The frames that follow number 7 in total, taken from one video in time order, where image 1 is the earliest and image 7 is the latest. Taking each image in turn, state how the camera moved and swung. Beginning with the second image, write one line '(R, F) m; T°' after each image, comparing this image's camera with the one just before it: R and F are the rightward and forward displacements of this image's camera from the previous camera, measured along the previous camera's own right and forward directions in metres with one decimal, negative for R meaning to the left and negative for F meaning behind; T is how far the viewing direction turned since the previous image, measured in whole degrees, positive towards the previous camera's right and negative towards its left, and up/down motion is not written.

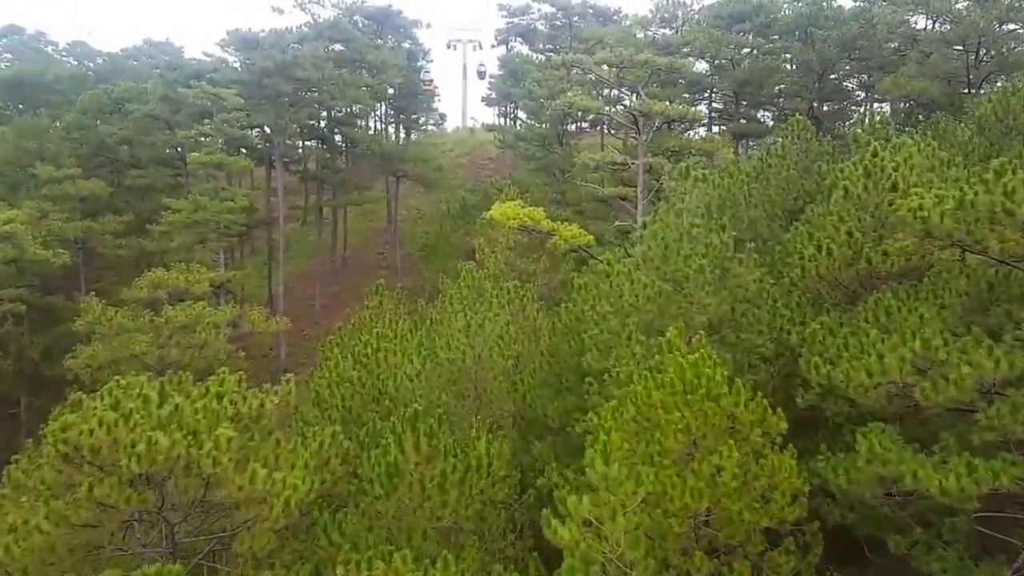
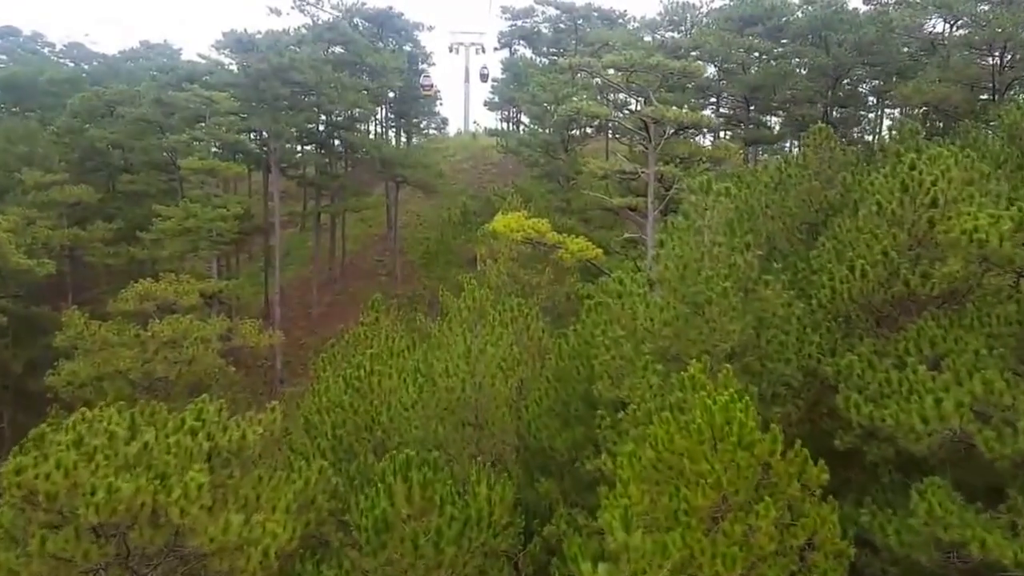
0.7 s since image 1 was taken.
(0.0, +0.8) m; 0°
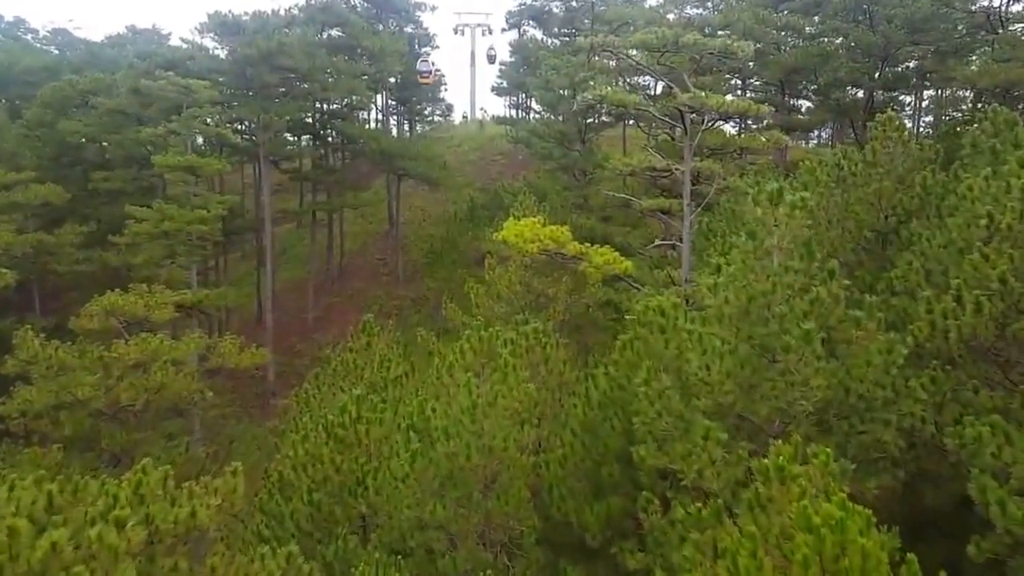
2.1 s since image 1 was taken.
(-0.1, +2.0) m; 0°
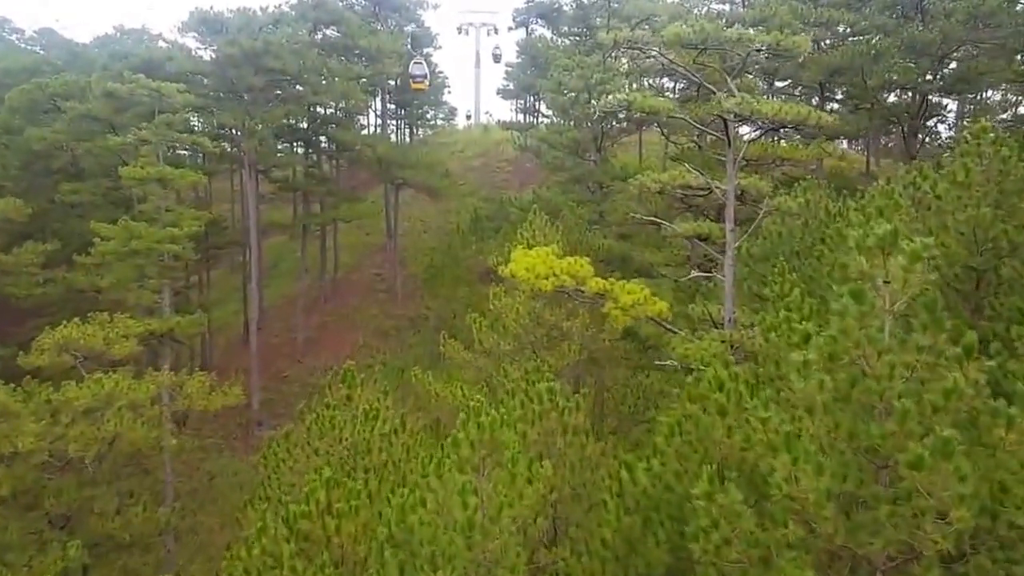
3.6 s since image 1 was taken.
(0.0, +2.0) m; 0°
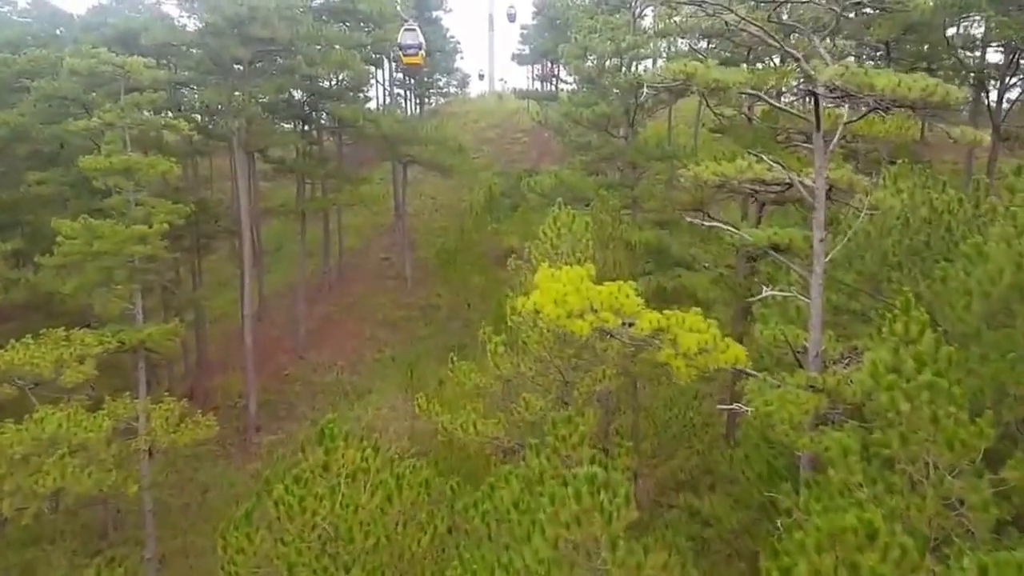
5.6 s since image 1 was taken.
(0.0, +2.4) m; -1°
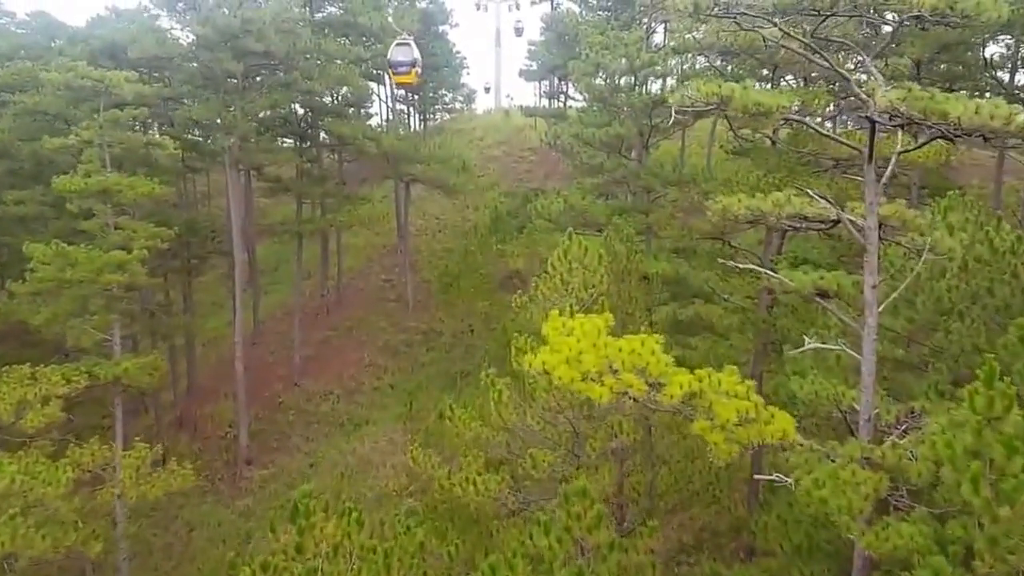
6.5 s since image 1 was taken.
(0.0, +1.1) m; 0°
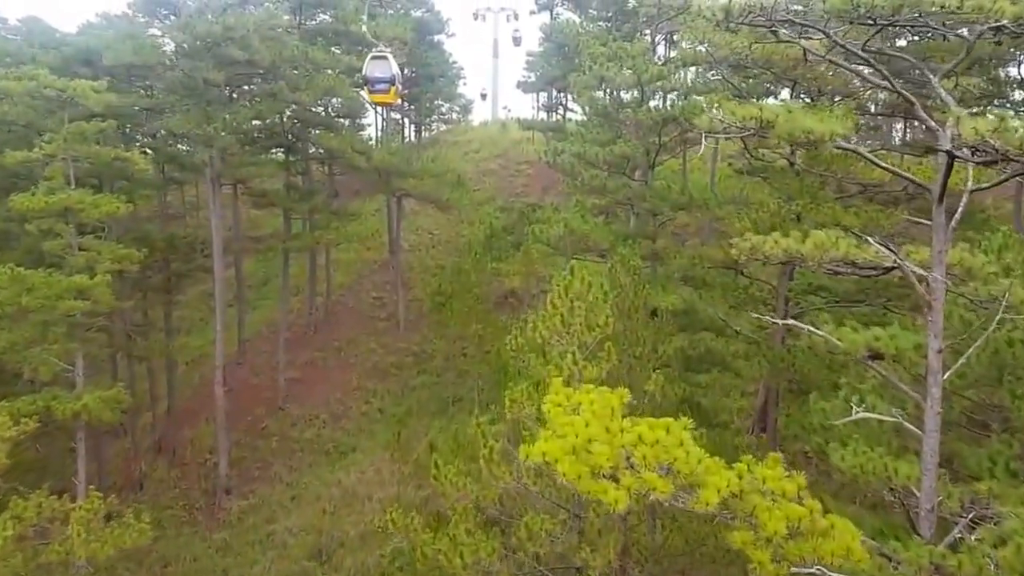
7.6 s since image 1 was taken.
(0.0, +1.1) m; 0°
